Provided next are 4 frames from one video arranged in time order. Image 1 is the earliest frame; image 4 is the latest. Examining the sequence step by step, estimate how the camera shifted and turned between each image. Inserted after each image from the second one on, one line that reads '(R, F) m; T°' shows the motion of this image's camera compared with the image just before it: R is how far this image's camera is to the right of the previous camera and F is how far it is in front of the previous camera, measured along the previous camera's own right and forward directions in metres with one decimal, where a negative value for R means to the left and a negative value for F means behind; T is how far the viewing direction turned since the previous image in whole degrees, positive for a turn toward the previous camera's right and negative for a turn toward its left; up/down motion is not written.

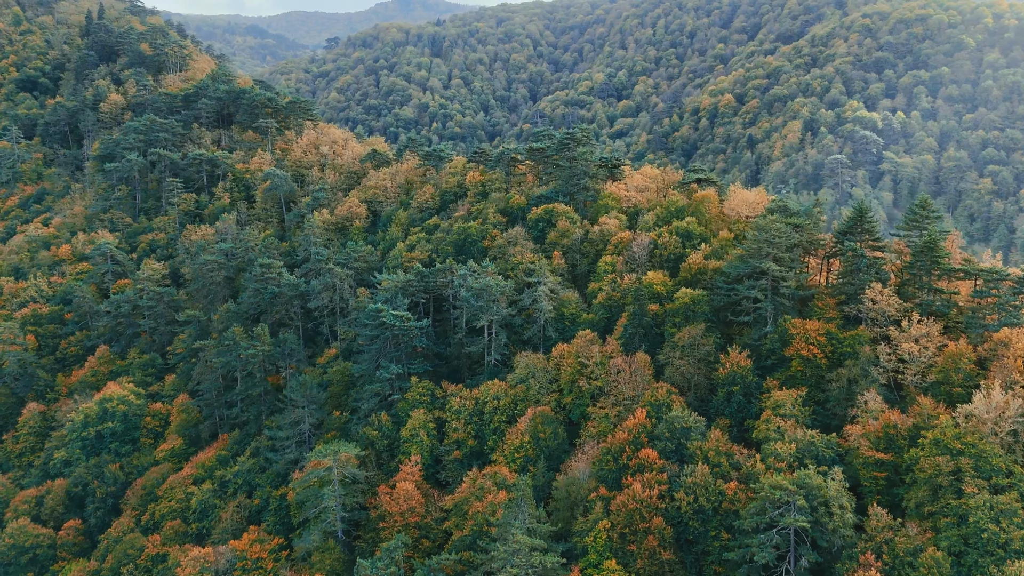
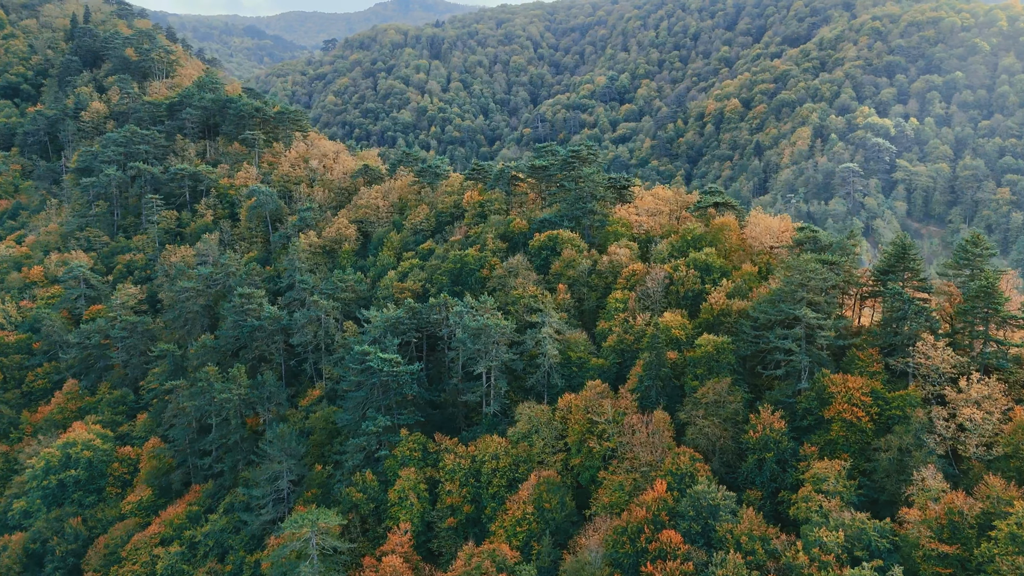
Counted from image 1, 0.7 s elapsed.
(-0.1, +4.7) m; 0°
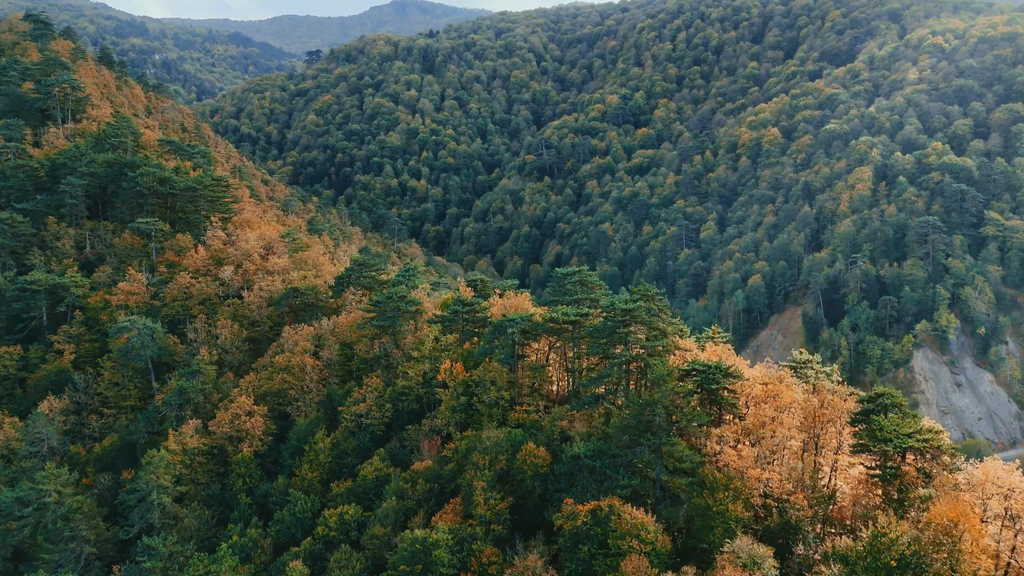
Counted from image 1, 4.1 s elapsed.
(-0.3, +24.9) m; 0°
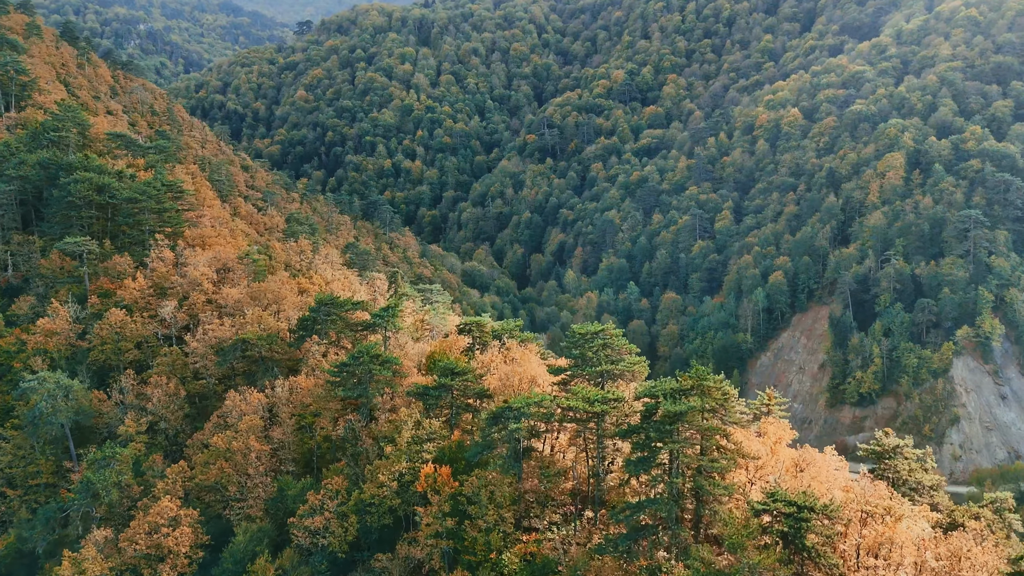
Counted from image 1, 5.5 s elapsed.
(-0.2, +9.6) m; 0°
